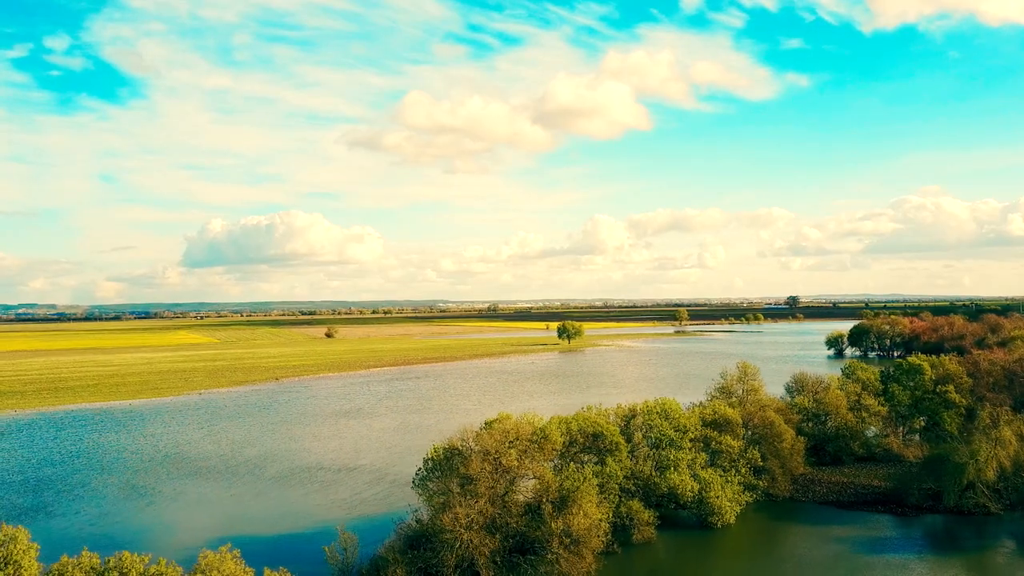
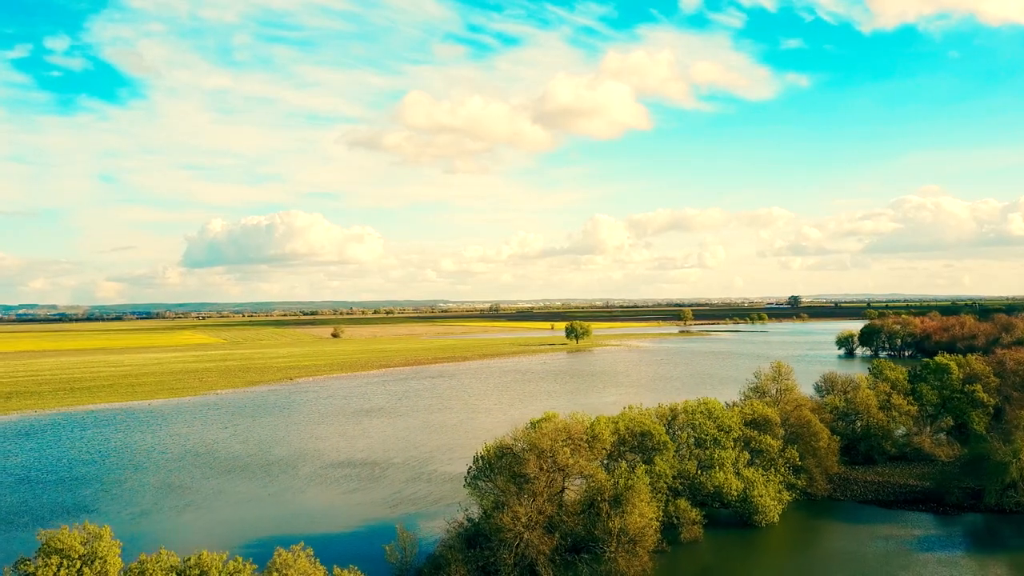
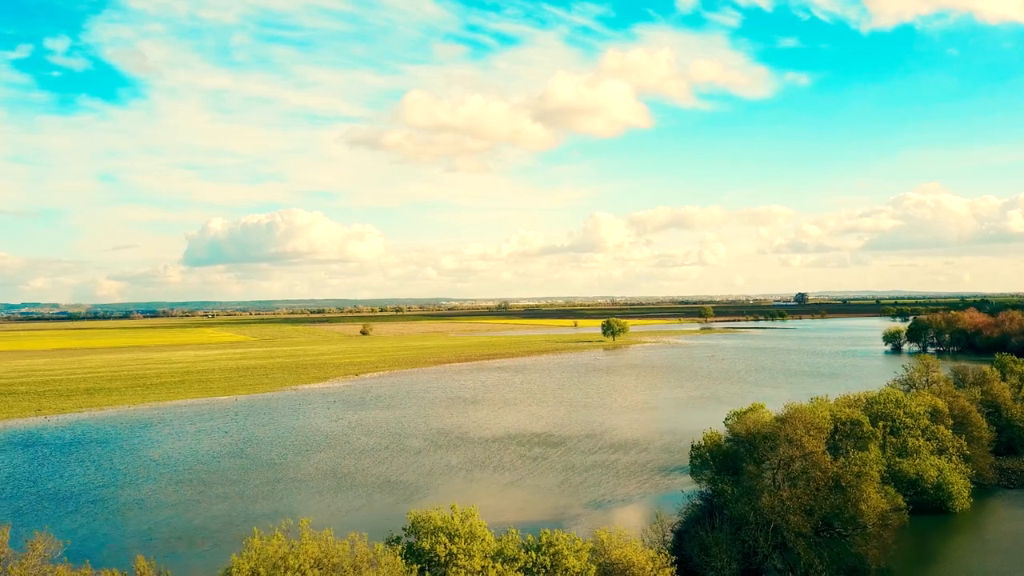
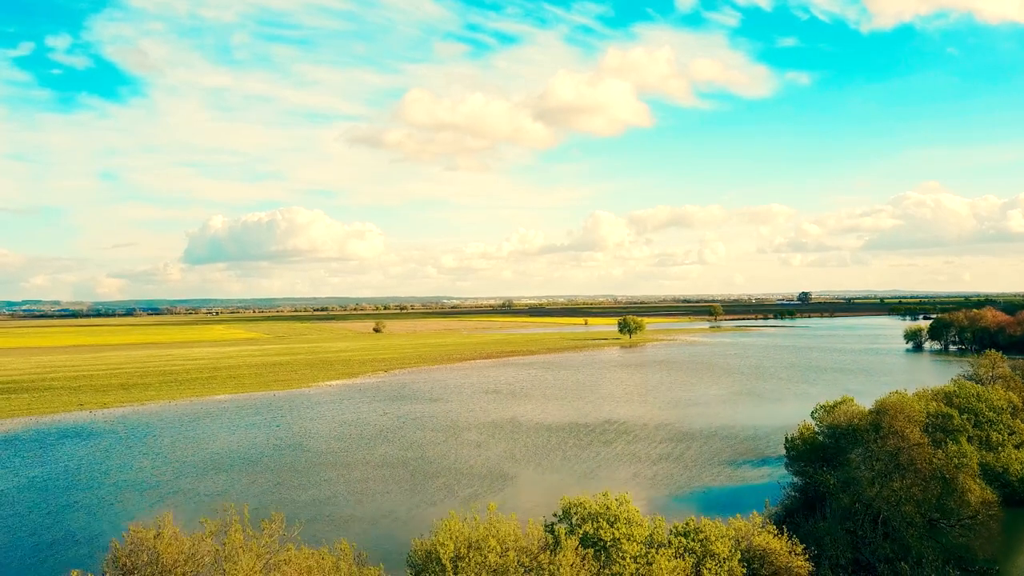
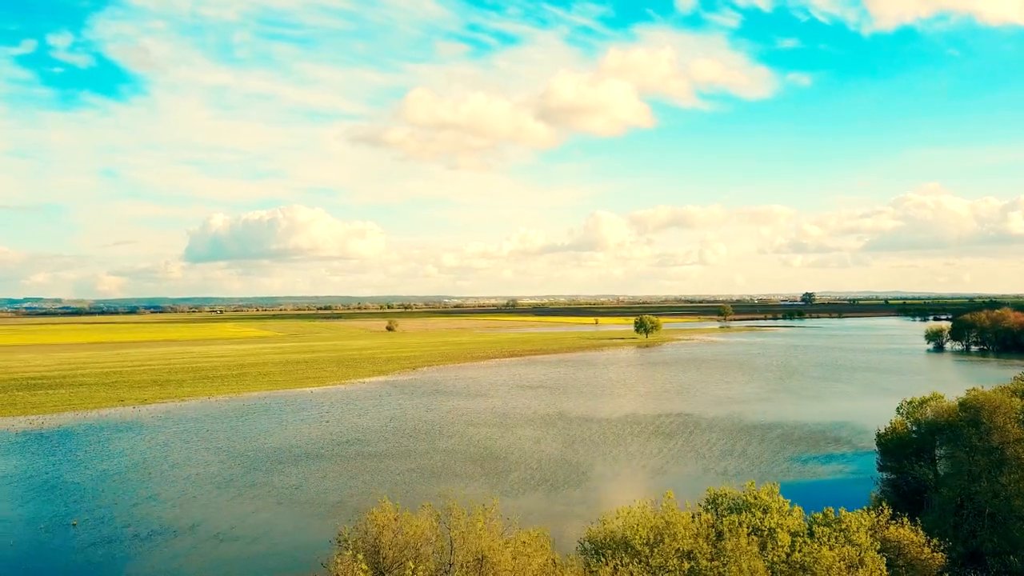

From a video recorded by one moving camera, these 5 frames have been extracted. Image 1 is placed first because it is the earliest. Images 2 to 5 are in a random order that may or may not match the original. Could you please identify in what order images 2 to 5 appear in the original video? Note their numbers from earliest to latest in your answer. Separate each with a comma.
2, 3, 4, 5
